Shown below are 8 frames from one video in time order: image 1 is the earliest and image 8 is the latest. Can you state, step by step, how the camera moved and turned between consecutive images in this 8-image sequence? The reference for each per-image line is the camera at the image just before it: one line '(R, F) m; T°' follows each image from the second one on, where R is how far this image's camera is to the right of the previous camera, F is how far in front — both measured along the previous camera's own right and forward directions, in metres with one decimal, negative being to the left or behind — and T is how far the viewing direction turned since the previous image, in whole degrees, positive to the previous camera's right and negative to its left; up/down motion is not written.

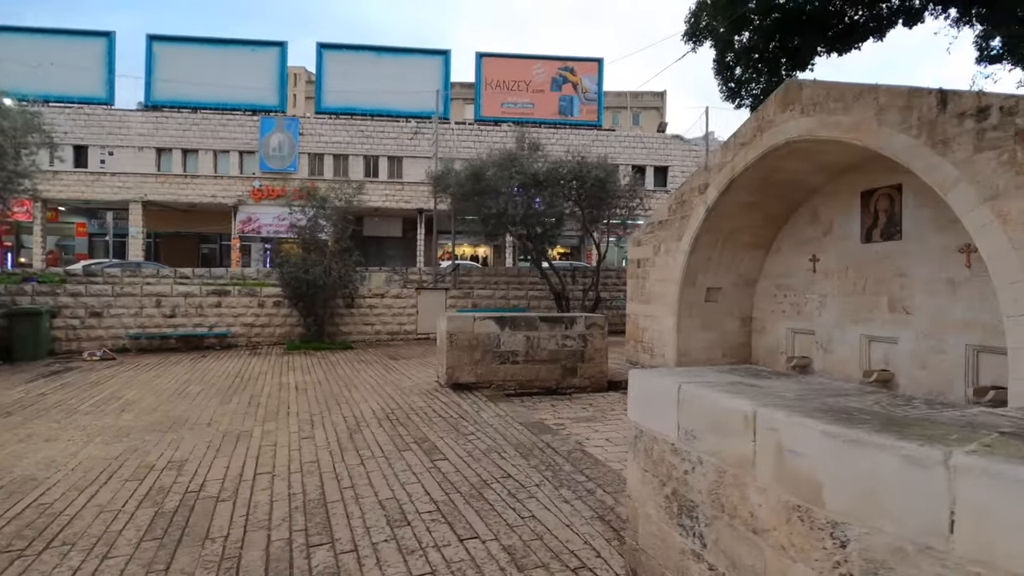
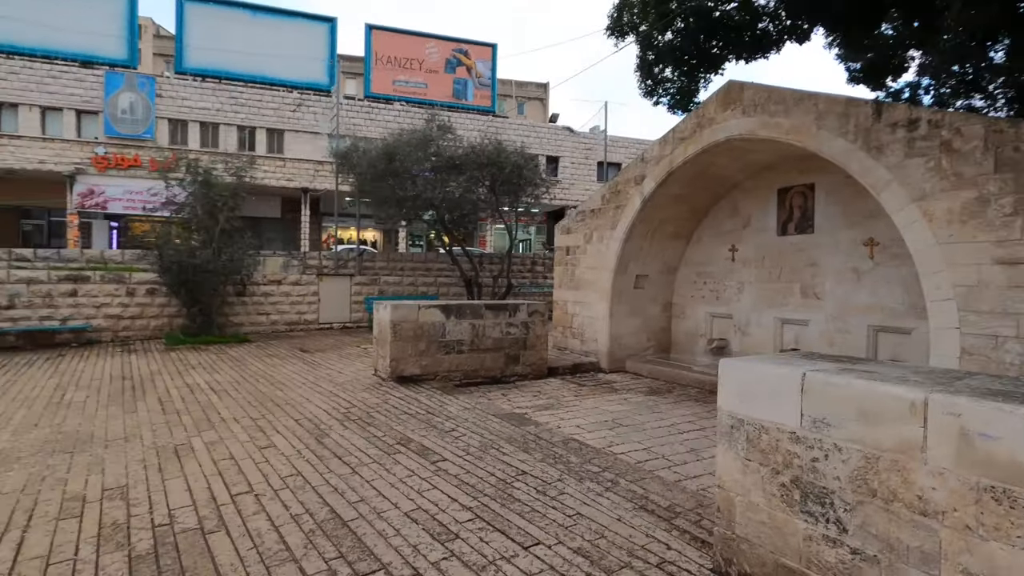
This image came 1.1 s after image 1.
(-0.9, +0.3) m; +14°
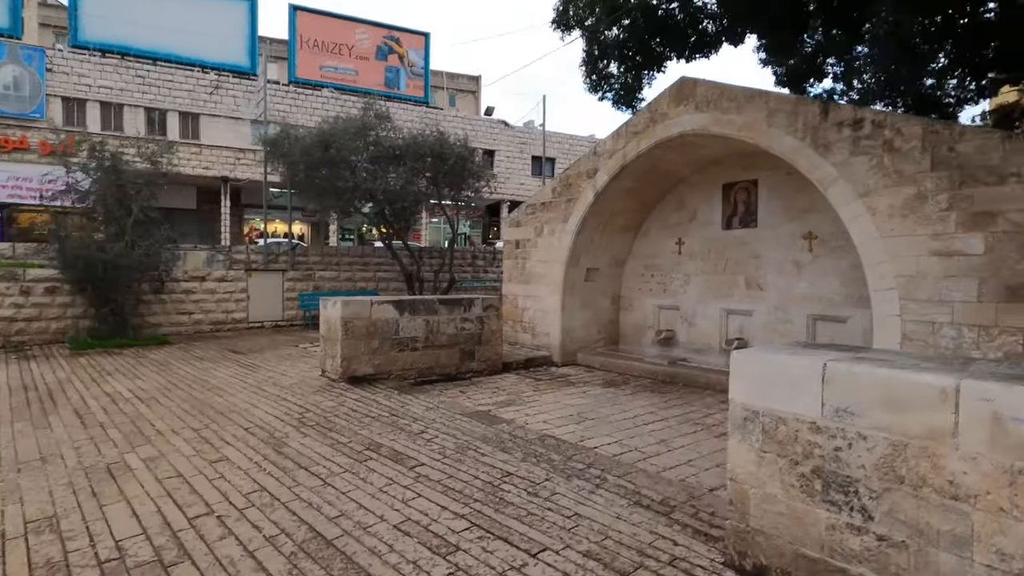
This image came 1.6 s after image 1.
(-0.3, +0.2) m; +8°
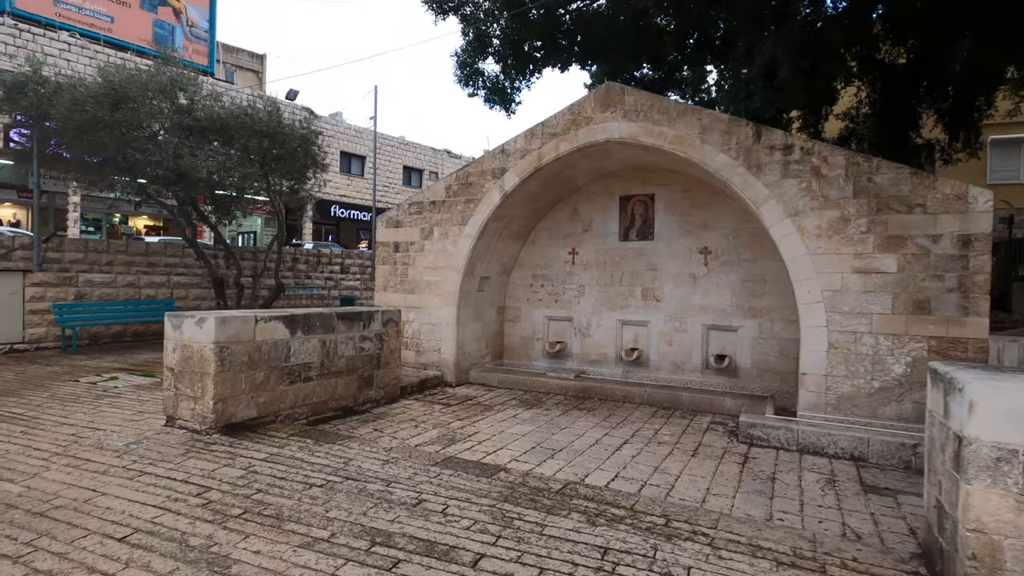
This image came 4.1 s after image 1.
(-1.5, +1.2) m; +24°
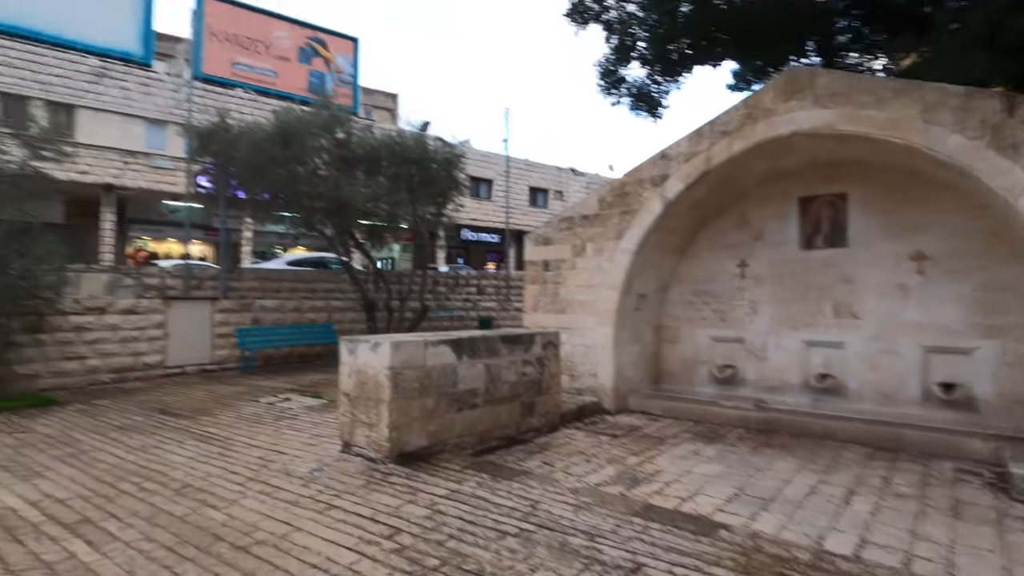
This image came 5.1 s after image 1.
(-0.5, +0.4) m; -13°
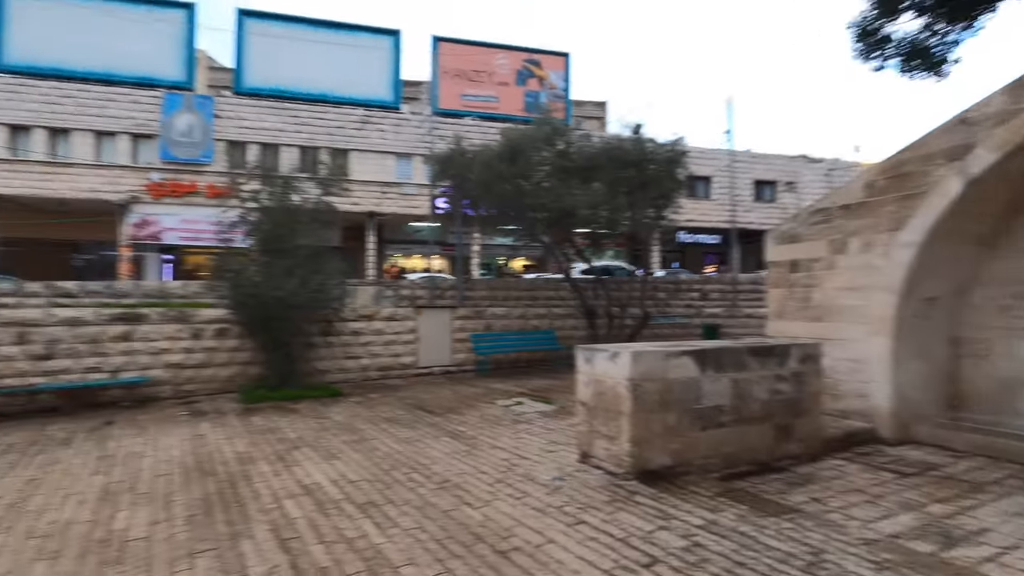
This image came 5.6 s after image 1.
(-0.3, +0.2) m; -22°
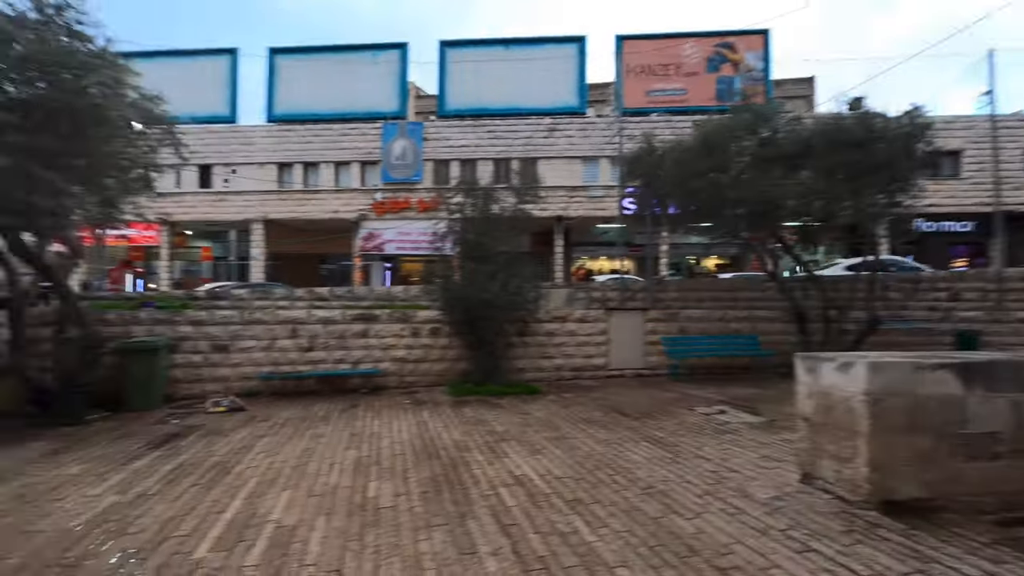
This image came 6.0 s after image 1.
(-0.1, -0.1) m; -19°
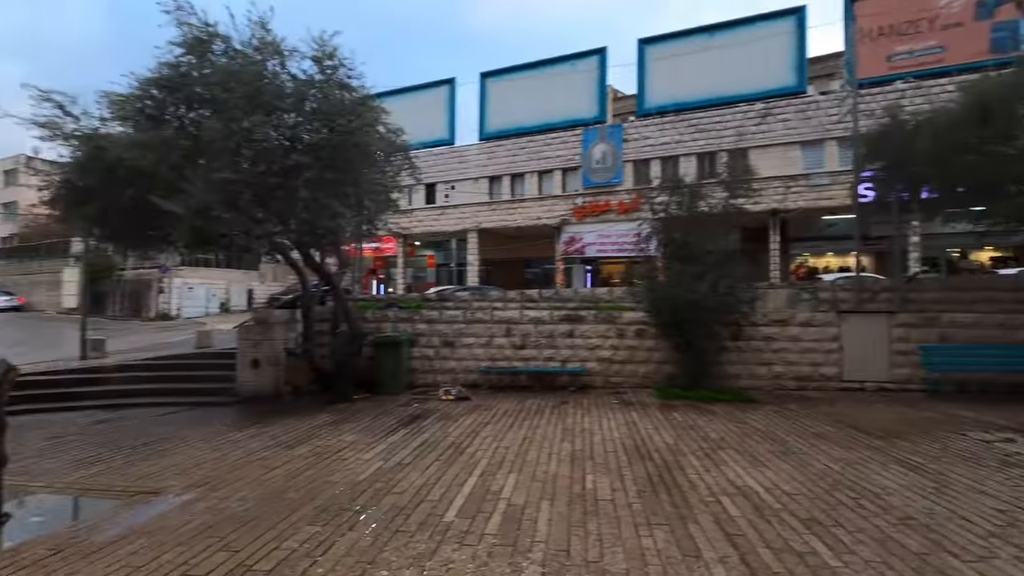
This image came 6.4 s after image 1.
(-0.1, -0.1) m; -21°
